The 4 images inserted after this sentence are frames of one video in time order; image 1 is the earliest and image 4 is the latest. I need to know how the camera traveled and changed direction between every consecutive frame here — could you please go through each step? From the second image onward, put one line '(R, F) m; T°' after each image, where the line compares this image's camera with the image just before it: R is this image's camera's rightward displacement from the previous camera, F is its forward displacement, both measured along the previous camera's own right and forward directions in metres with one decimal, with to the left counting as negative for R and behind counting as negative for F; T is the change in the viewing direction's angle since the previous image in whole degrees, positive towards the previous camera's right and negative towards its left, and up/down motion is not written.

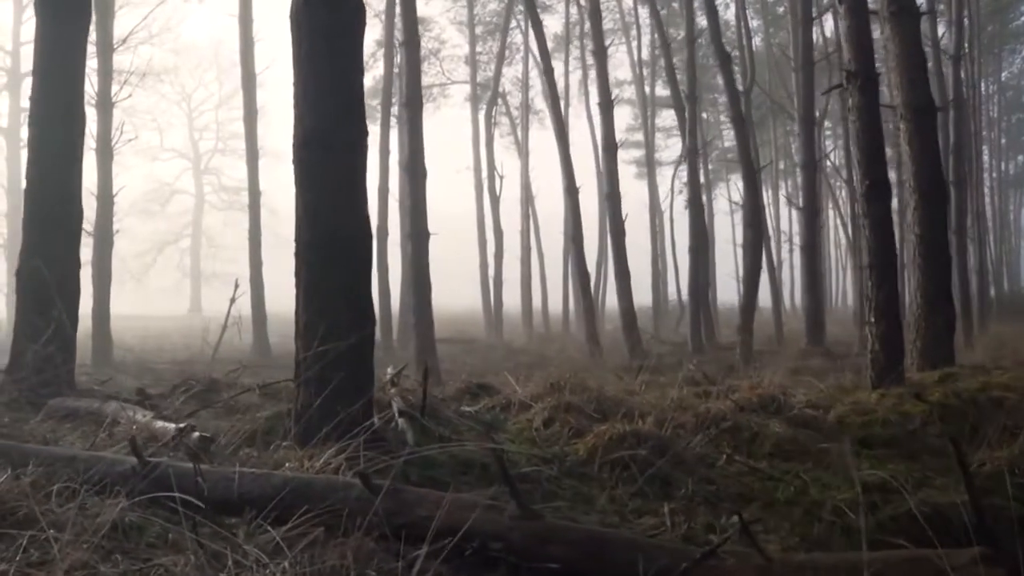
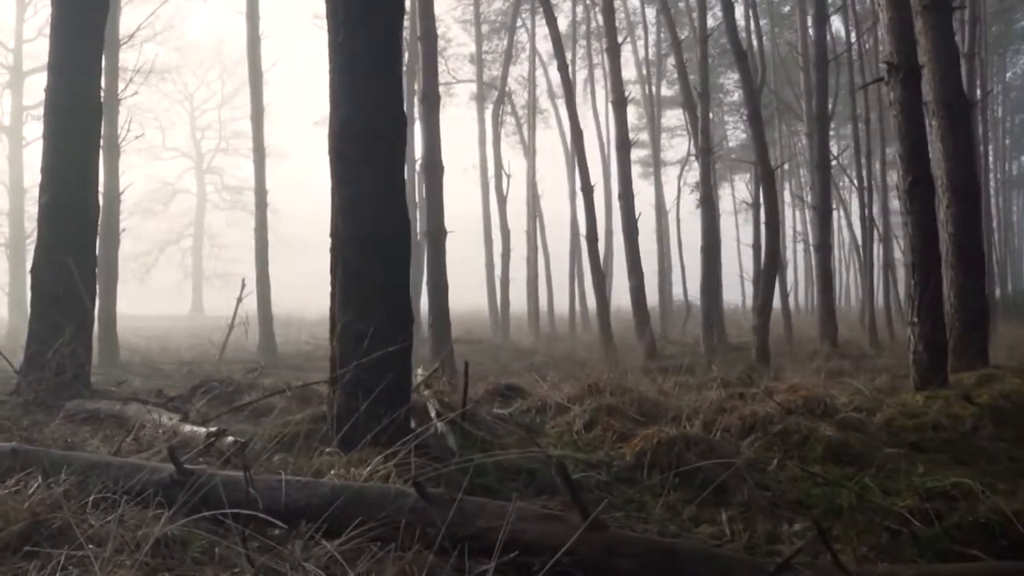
(-0.3, +0.3) m; 0°
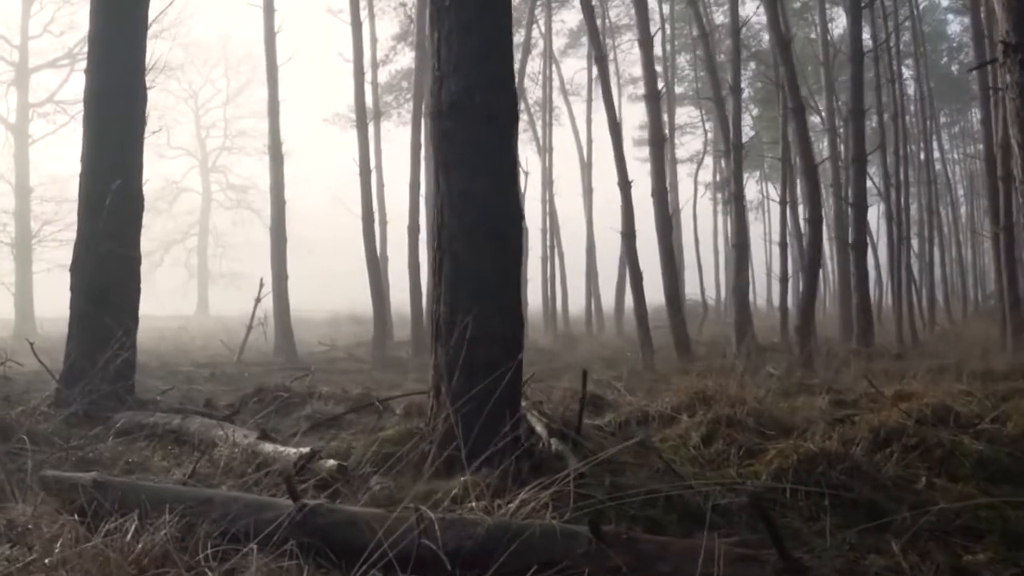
(-0.7, +0.7) m; 0°
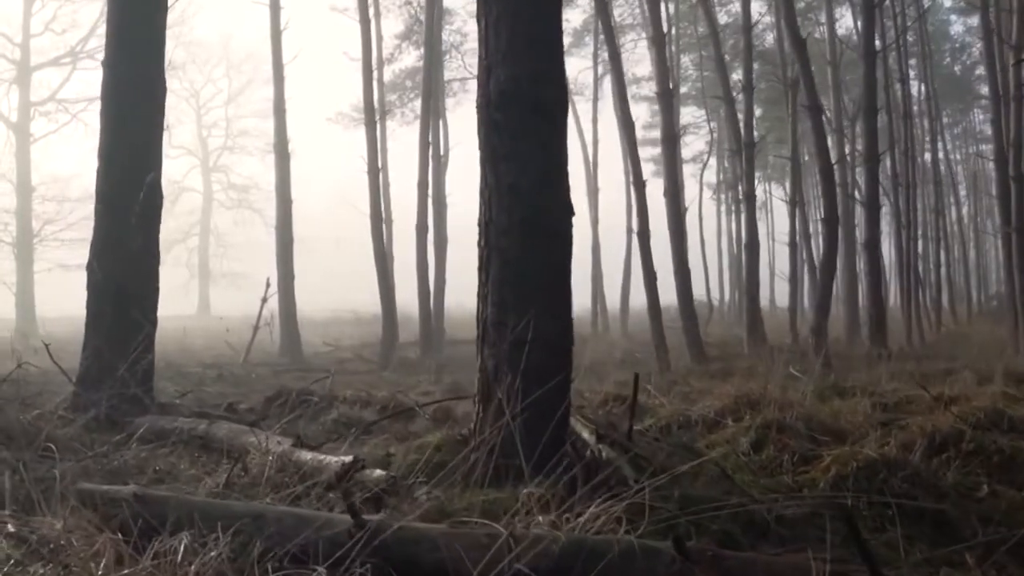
(-0.3, +0.2) m; 0°
